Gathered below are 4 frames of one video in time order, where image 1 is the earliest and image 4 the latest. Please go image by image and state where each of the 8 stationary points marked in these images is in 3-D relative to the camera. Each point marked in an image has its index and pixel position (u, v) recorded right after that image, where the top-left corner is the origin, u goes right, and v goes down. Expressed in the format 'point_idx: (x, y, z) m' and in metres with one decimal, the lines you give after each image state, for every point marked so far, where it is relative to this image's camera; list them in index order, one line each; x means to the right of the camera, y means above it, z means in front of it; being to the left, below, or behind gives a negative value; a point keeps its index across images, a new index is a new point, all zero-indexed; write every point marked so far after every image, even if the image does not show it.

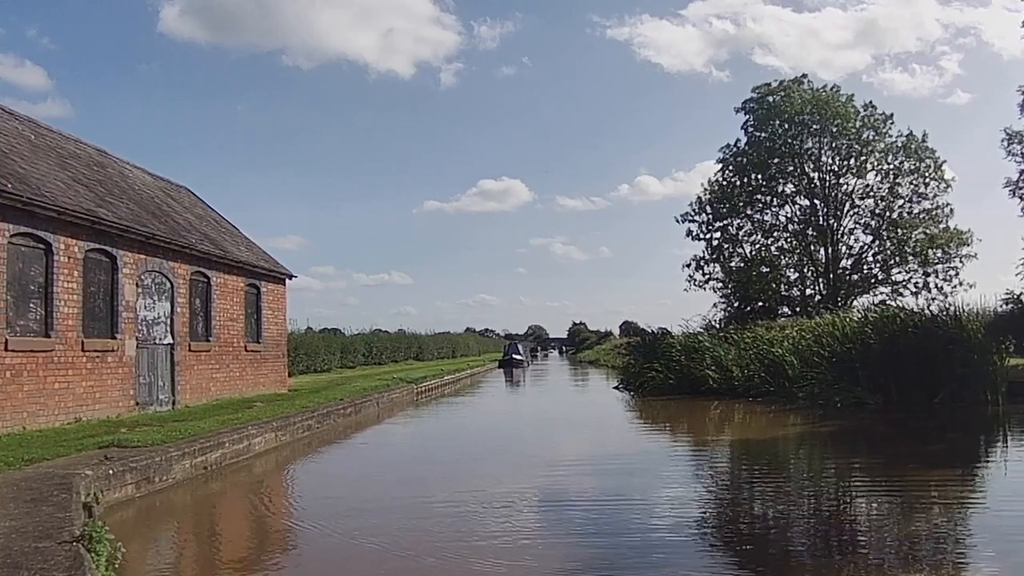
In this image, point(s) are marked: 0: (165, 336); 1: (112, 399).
0: (-6.4, -0.9, +17.5) m
1: (-6.5, -1.8, +15.3) m
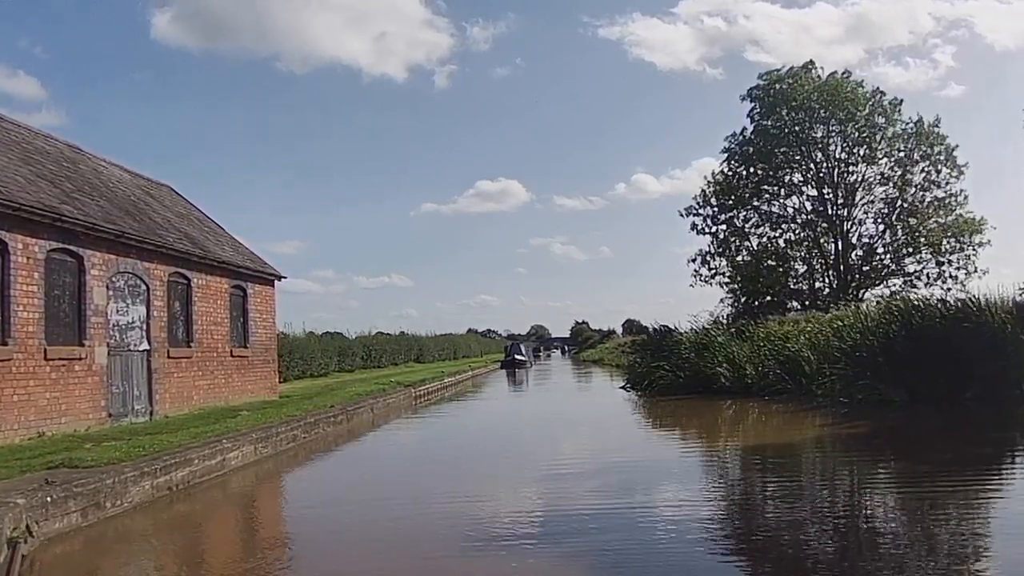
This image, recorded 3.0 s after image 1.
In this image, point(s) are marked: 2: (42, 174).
0: (-6.4, -0.9, +16.4) m
1: (-6.4, -1.8, +14.2) m
2: (-7.4, +1.8, +15.0) m
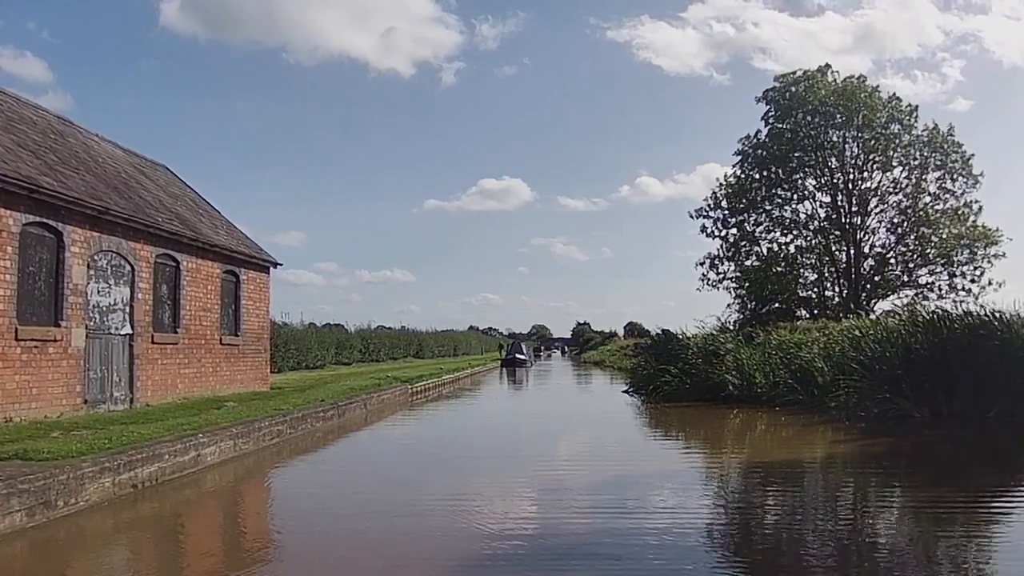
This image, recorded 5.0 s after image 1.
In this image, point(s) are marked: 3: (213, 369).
0: (-6.3, -0.6, +15.6) m
1: (-6.4, -1.5, +13.4) m
2: (-7.3, +2.1, +14.2) m
3: (-6.1, -1.6, +19.6) m
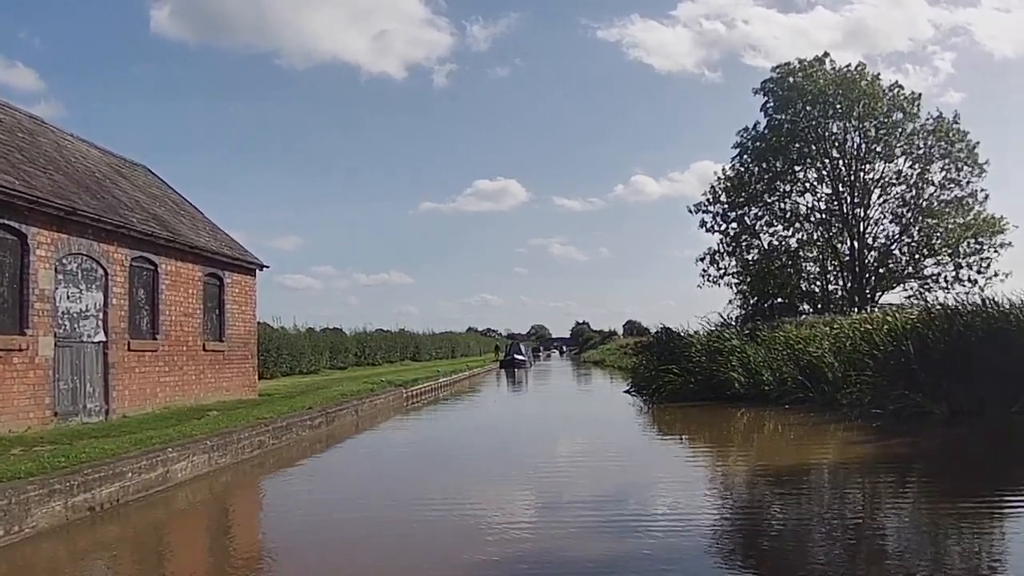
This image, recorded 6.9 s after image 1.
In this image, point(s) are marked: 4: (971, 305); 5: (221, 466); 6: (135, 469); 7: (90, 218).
0: (-6.4, -0.7, +14.8) m
1: (-6.5, -1.6, +12.6) m
2: (-7.4, +2.0, +13.4) m
3: (-6.2, -1.7, +18.8) m
4: (+9.1, -0.3, +19.1) m
5: (-3.8, -2.3, +12.6) m
6: (-3.8, -1.8, +9.9) m
7: (-6.2, +1.0, +14.2) m
